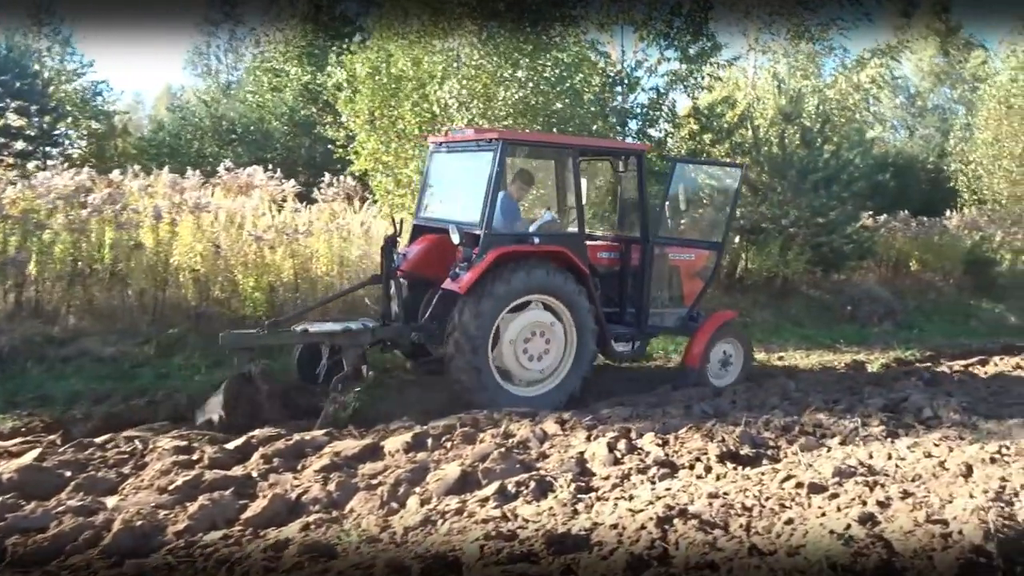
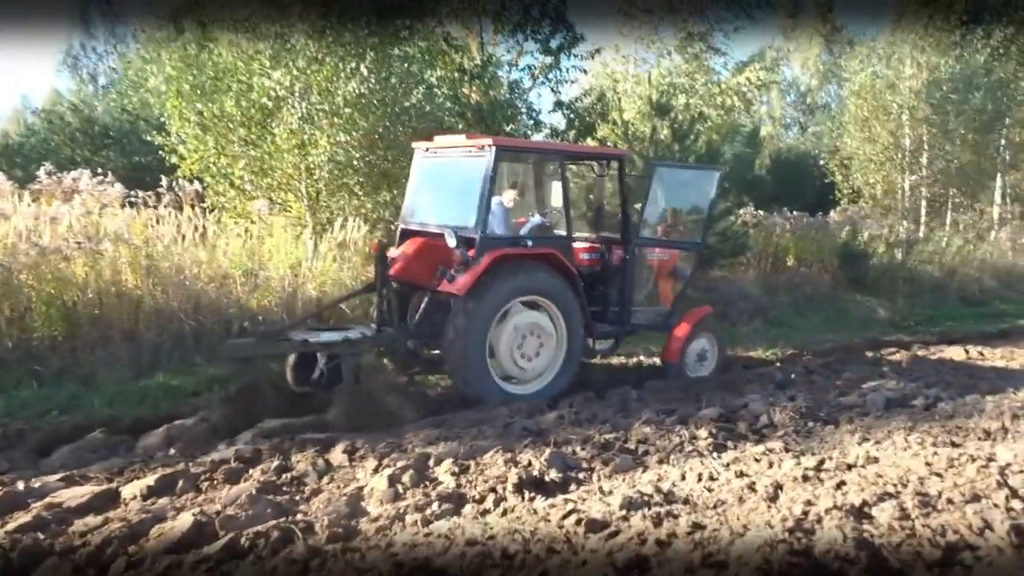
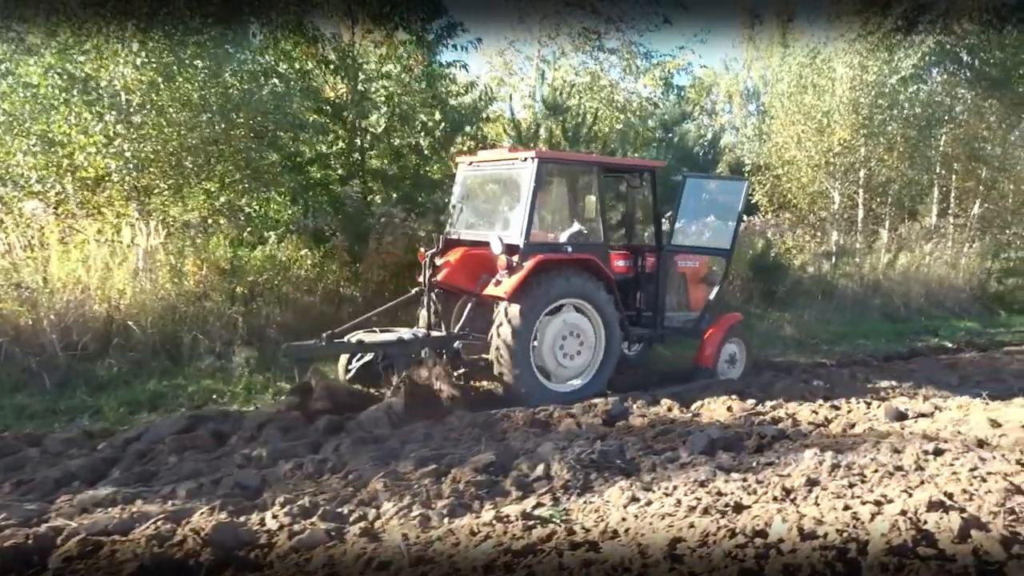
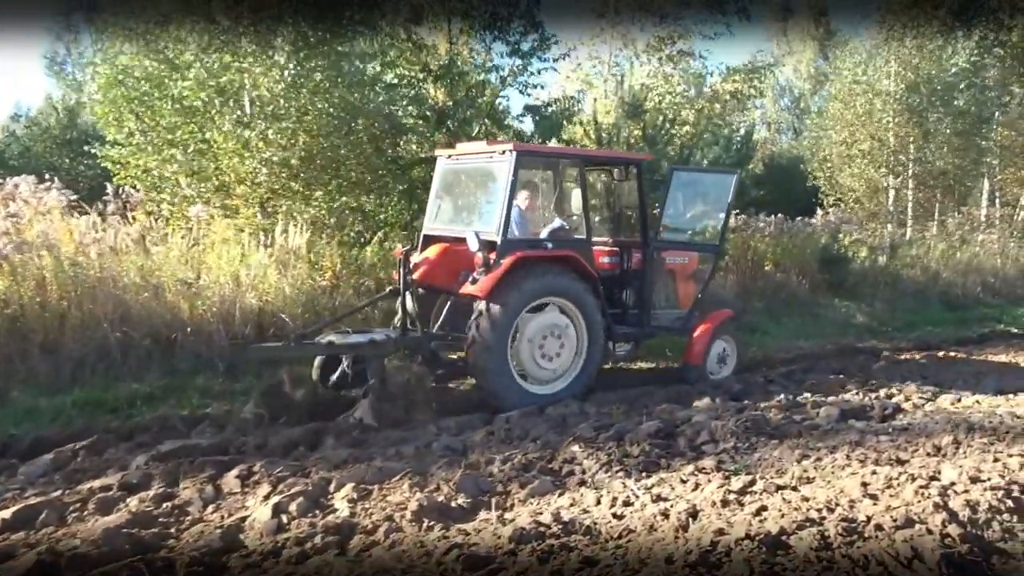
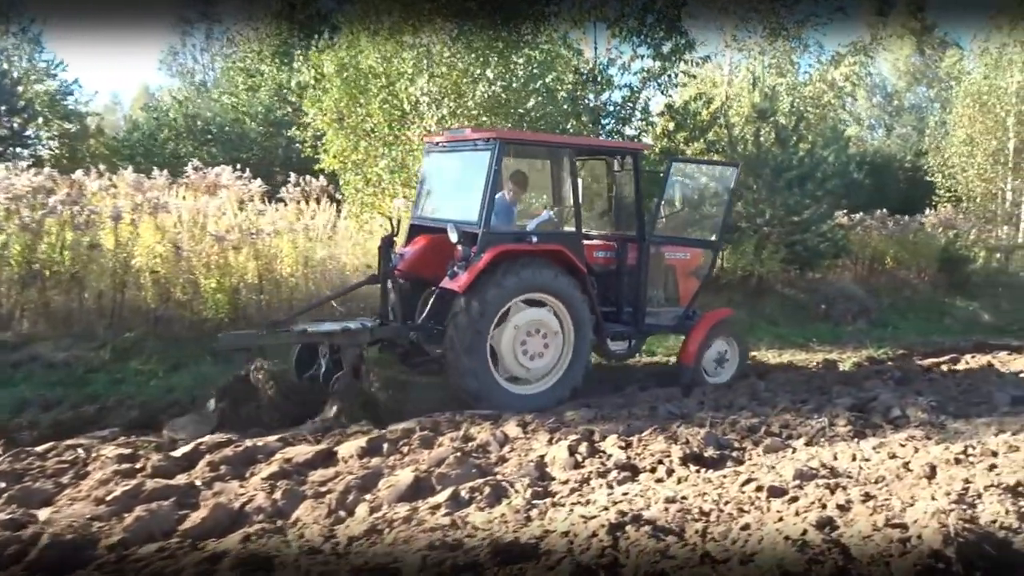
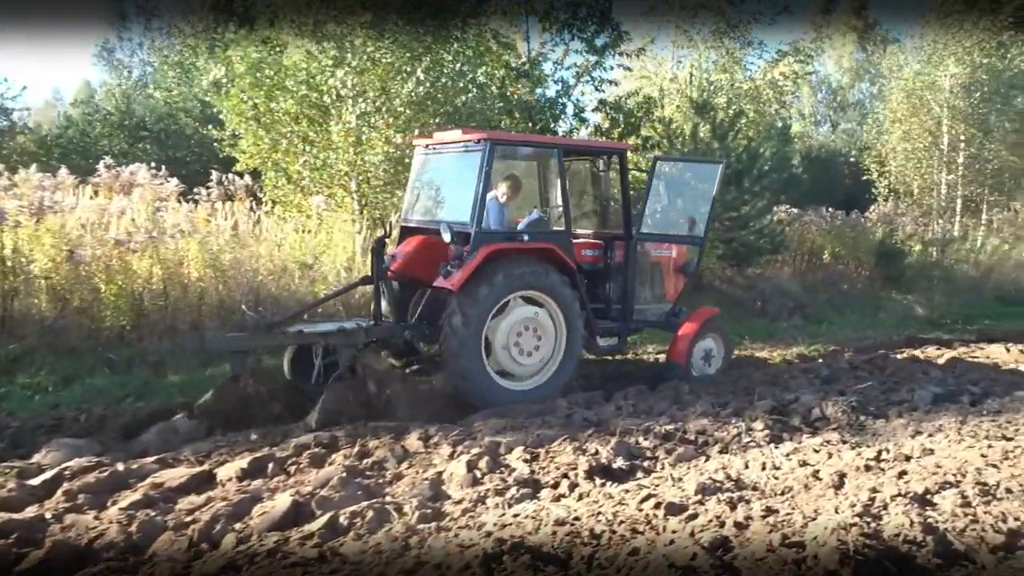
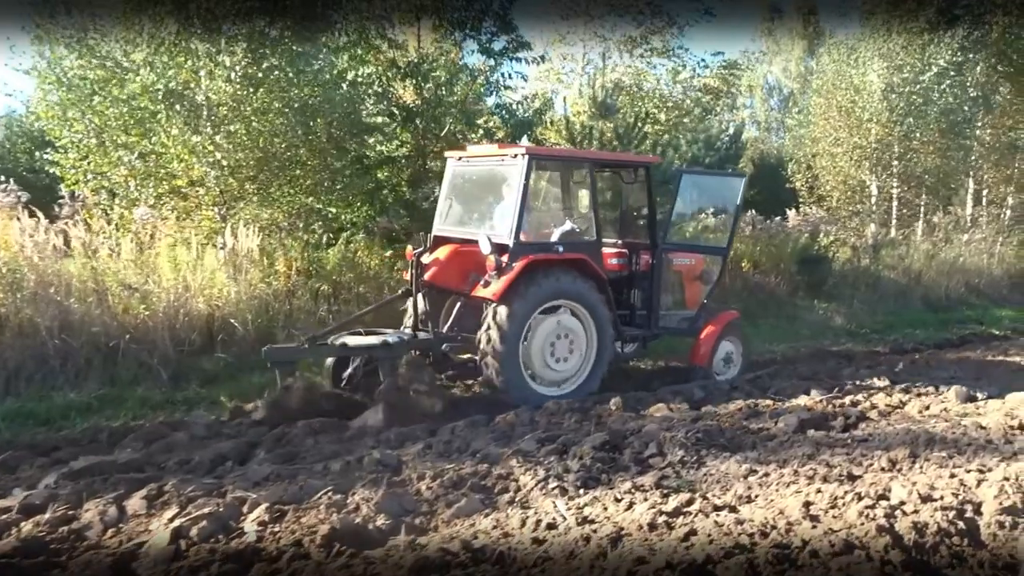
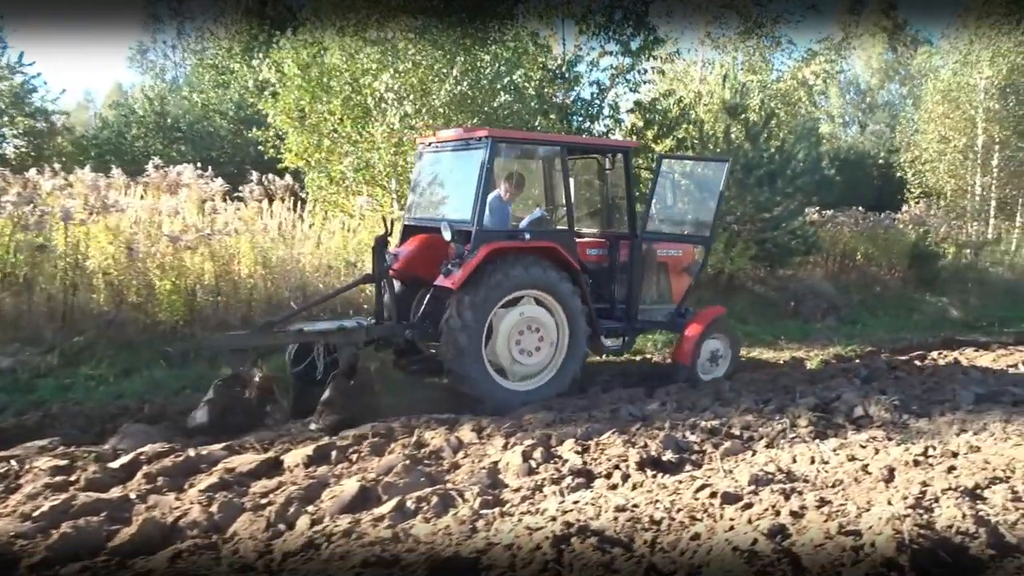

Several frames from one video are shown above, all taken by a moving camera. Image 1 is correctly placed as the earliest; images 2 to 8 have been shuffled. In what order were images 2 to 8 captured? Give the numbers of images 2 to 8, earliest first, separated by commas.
5, 8, 6, 2, 4, 7, 3
